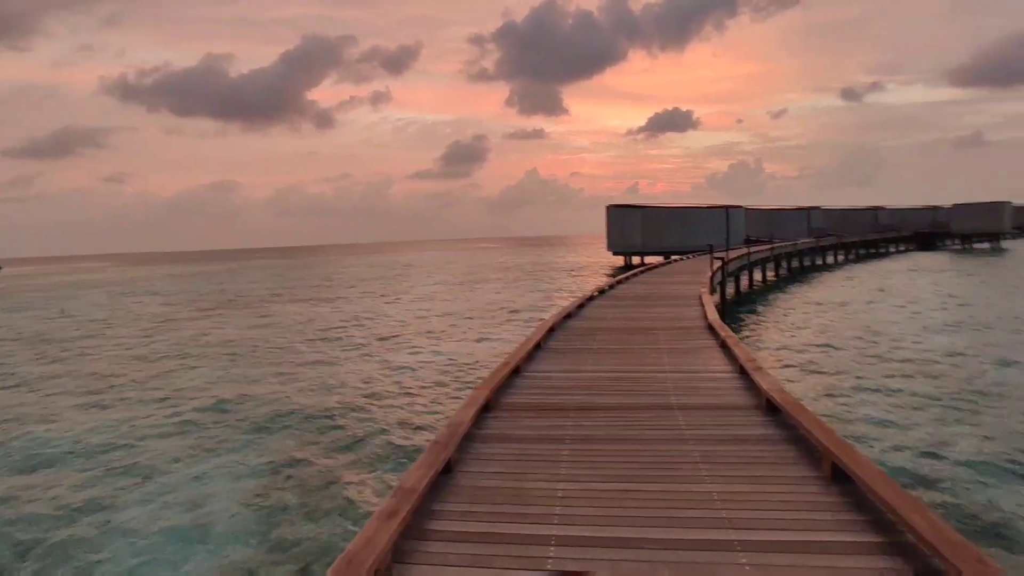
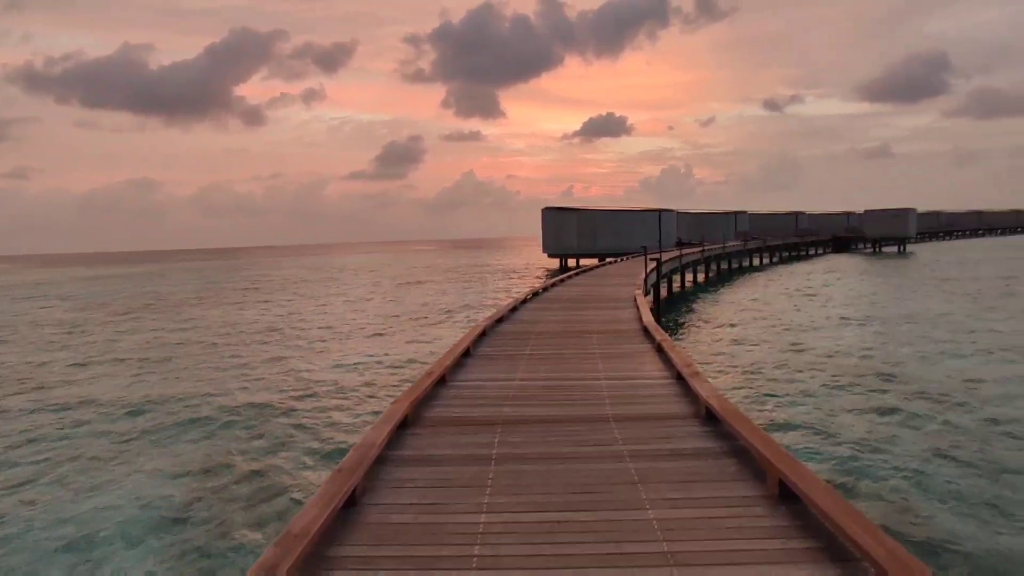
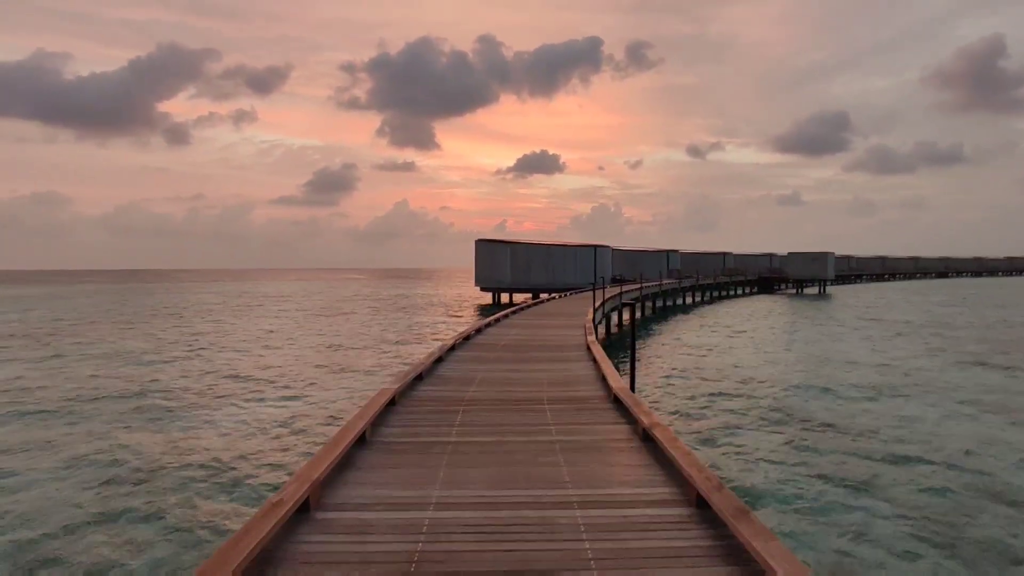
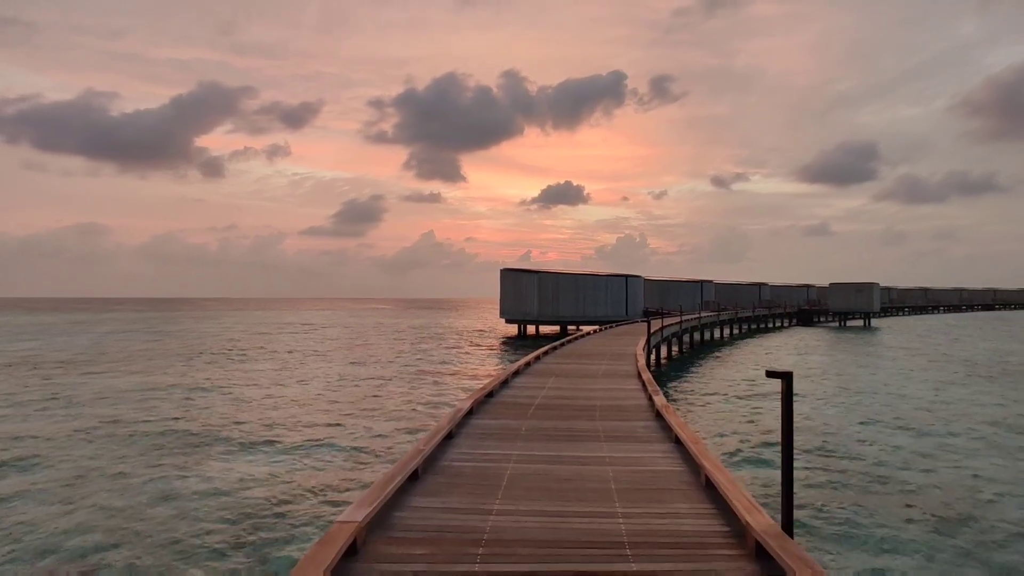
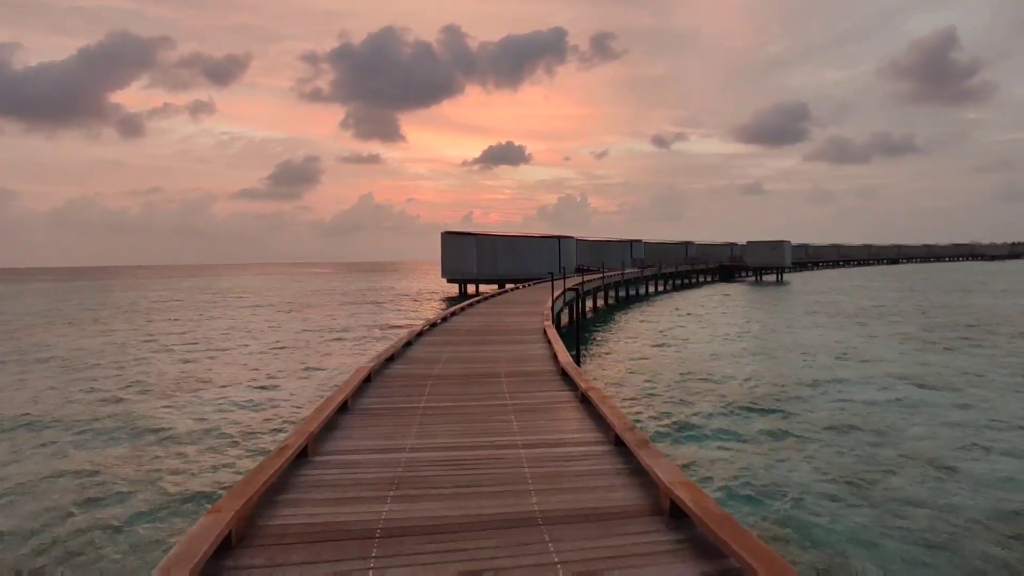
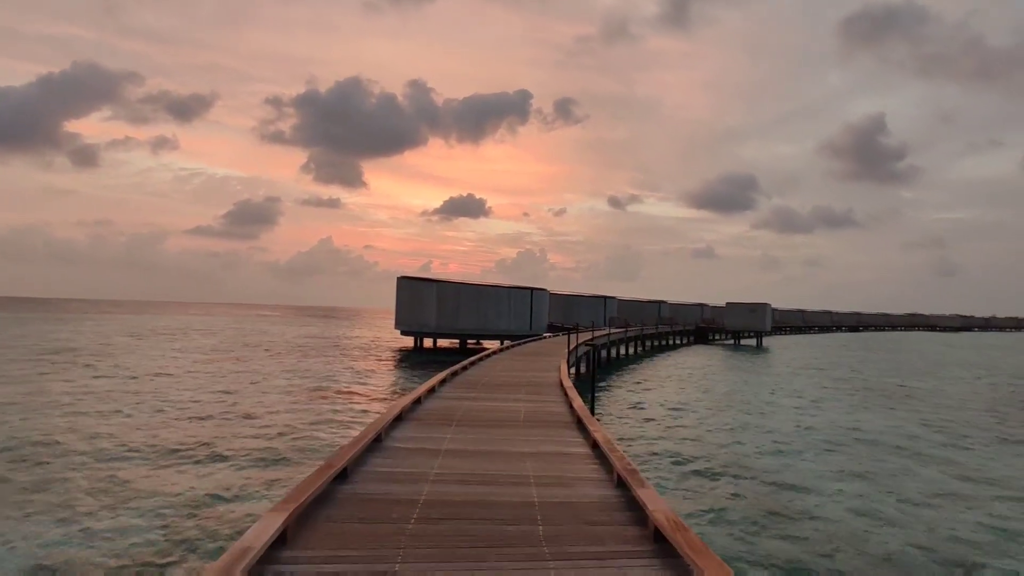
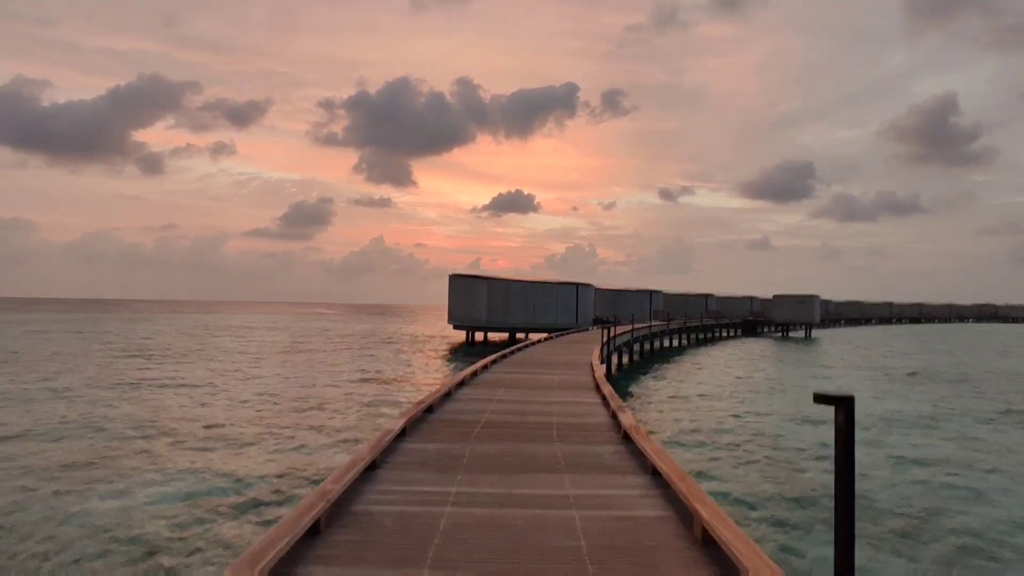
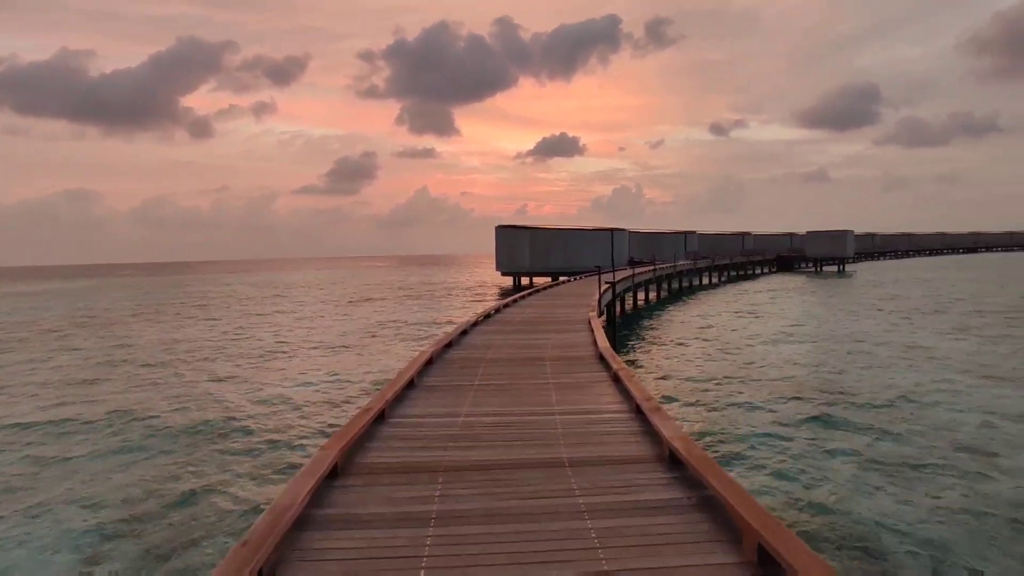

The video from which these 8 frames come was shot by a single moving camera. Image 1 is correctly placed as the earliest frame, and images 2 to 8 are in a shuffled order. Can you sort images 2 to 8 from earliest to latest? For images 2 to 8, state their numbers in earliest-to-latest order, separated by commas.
2, 8, 5, 3, 4, 7, 6
